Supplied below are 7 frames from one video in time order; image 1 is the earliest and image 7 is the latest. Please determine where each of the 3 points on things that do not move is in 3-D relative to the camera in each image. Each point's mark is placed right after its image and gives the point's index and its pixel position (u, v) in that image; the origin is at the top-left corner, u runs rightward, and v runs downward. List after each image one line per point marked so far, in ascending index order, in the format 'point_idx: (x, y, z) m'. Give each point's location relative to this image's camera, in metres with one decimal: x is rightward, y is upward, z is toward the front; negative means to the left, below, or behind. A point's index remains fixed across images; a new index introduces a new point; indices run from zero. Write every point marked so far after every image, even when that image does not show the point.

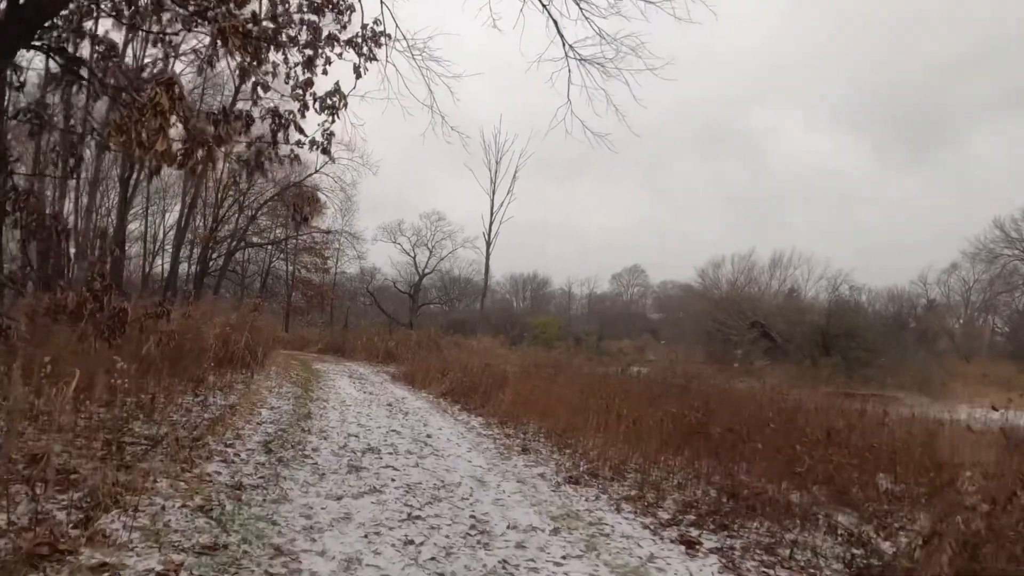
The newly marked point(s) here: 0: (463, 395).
0: (-1.1, -2.9, +14.7) m
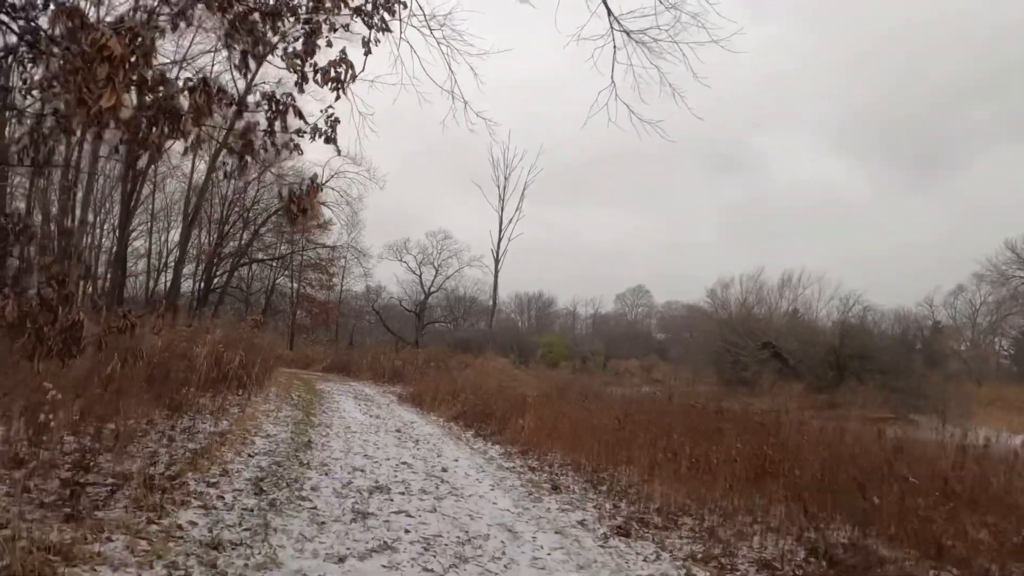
0: (-0.7, -3.3, +13.6) m
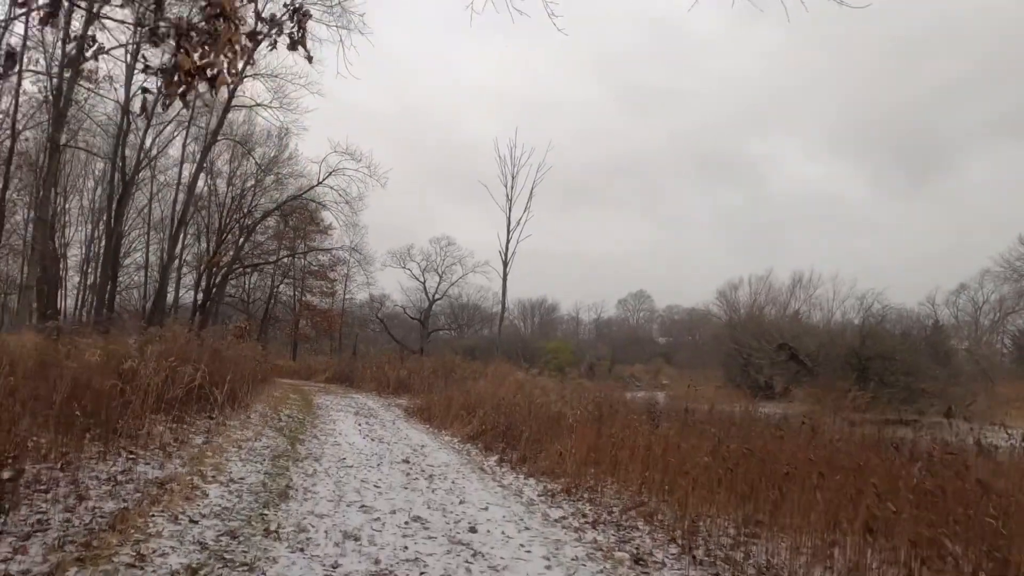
0: (-0.1, -3.3, +11.5) m
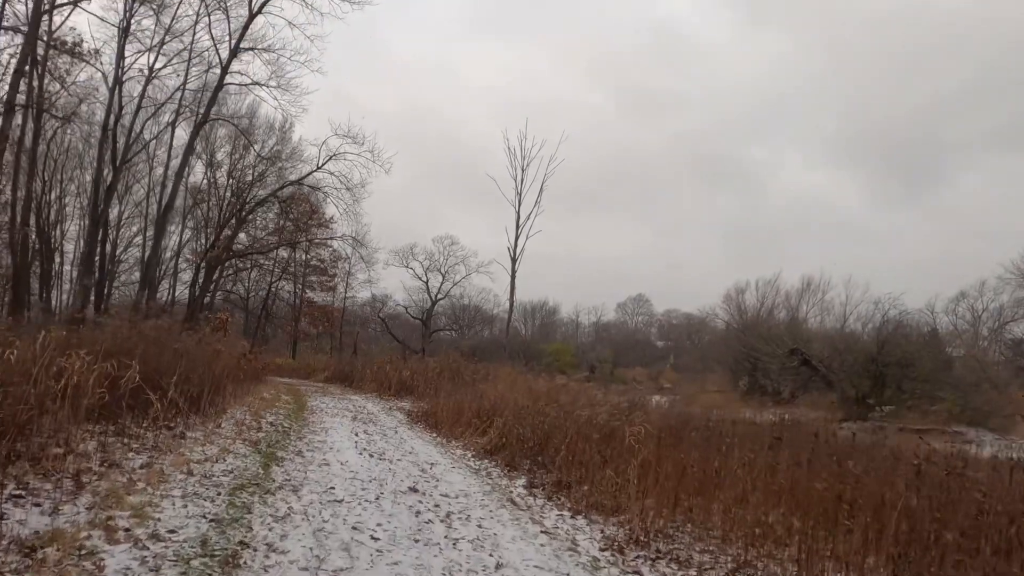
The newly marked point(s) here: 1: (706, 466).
0: (+0.3, -3.0, +9.5) m
1: (+2.5, -2.3, +7.5) m
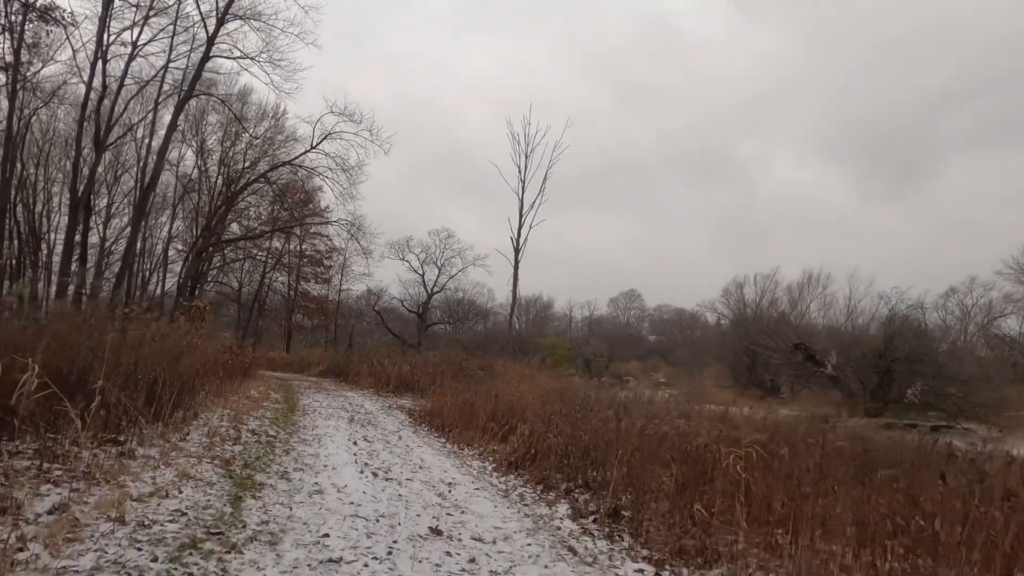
0: (+0.8, -2.7, +7.8) m
1: (+2.9, -2.0, +5.8) m
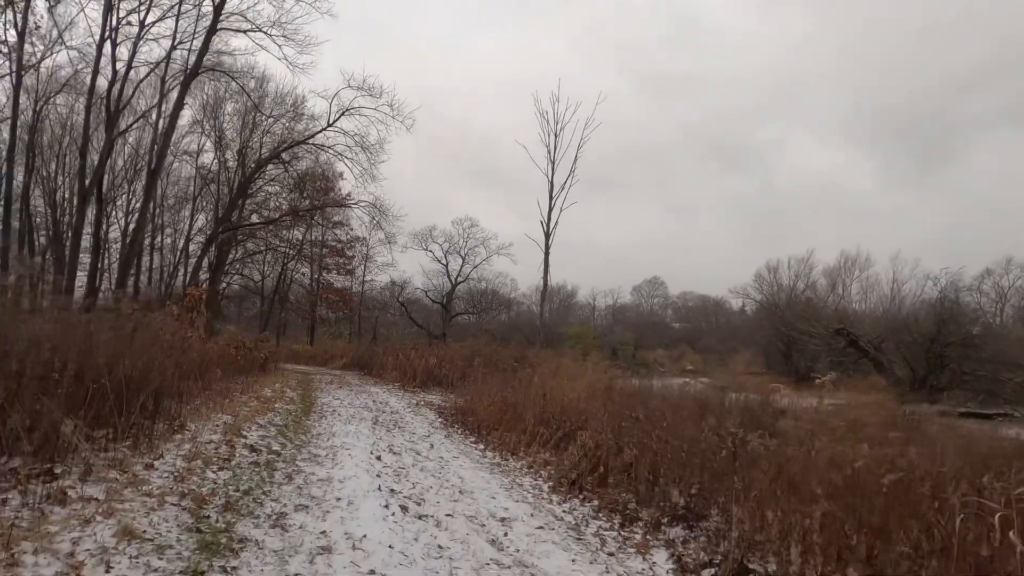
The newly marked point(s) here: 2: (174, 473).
0: (+1.6, -2.4, +6.0) m
1: (+3.6, -1.7, +3.8) m
2: (-3.1, -1.7, +5.1) m
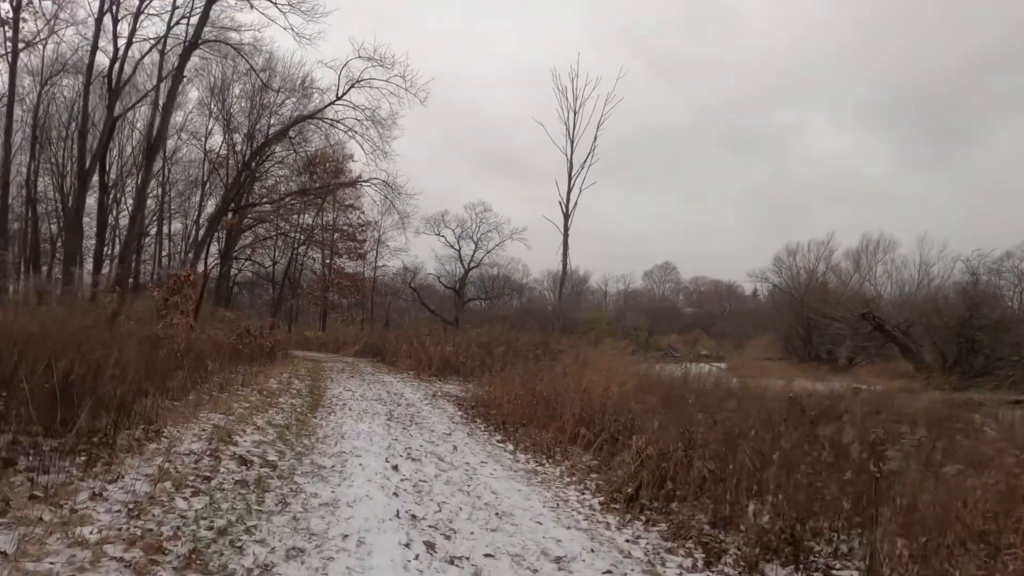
0: (+2.0, -2.2, +4.7) m
1: (+4.0, -1.5, +2.4) m
2: (-2.7, -1.5, +3.9) m
